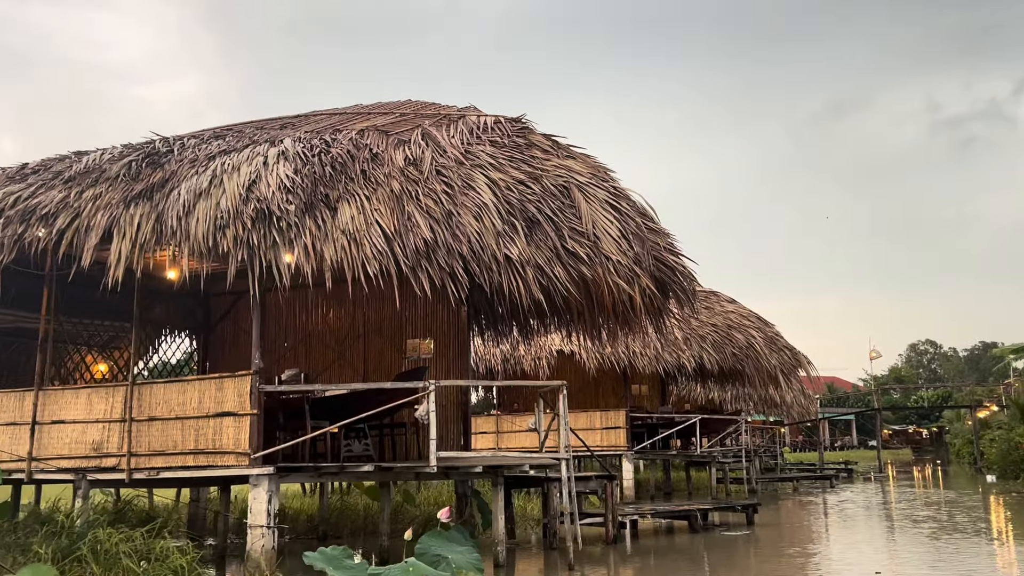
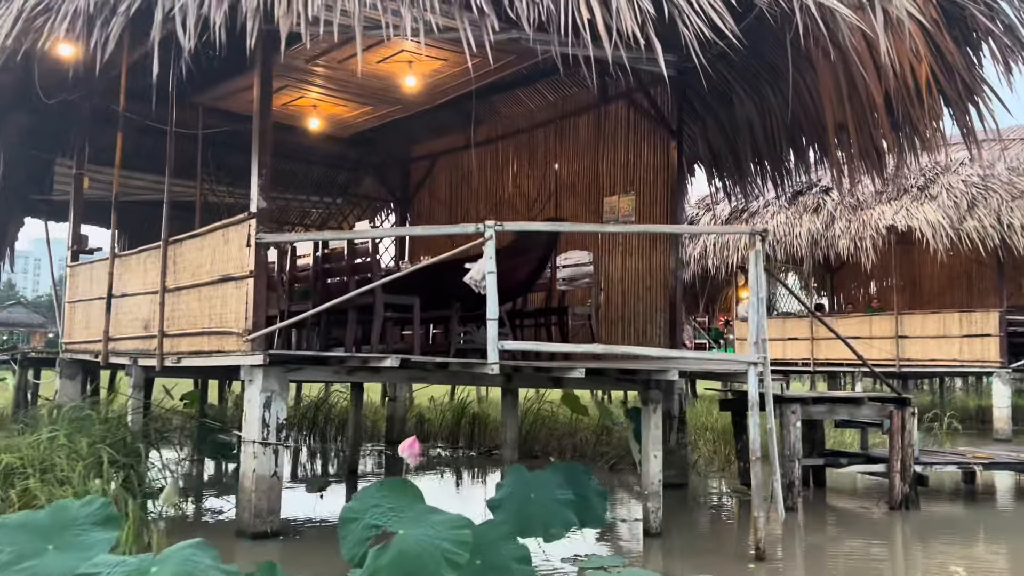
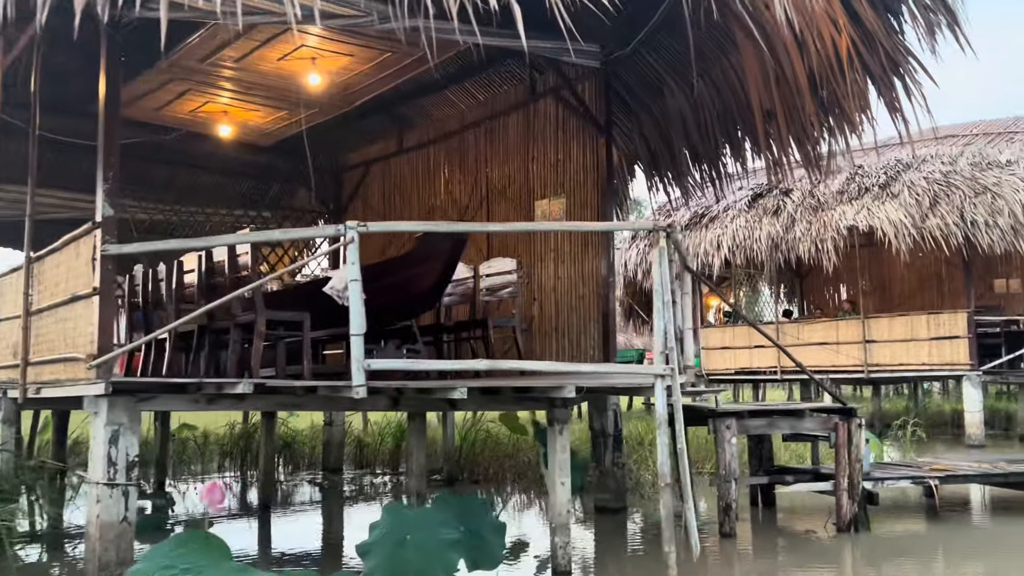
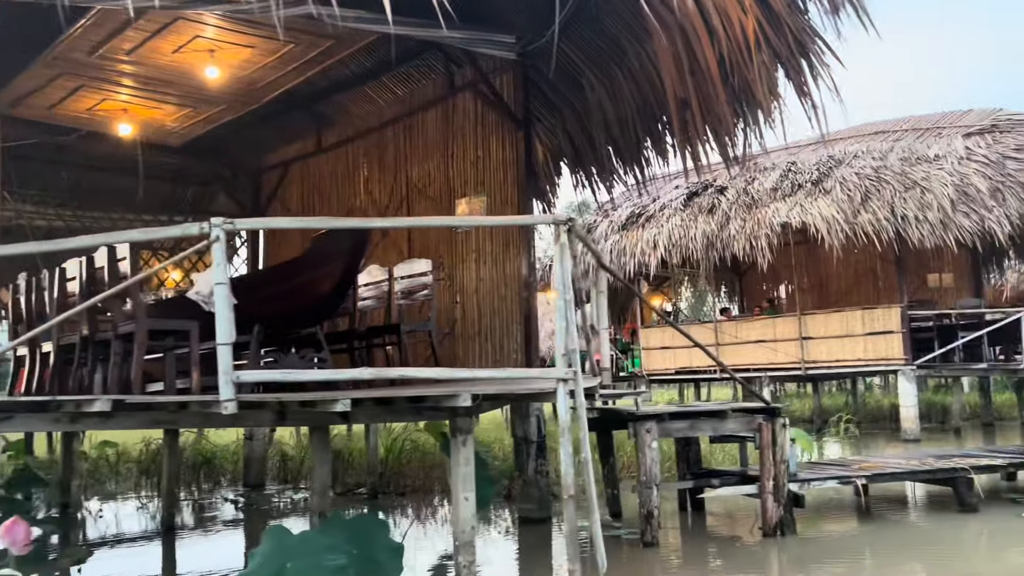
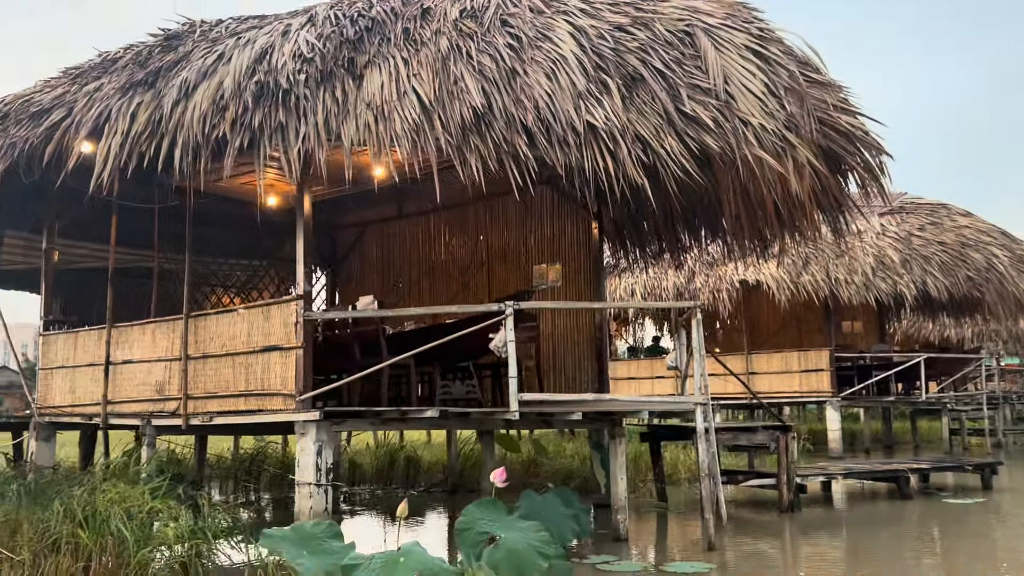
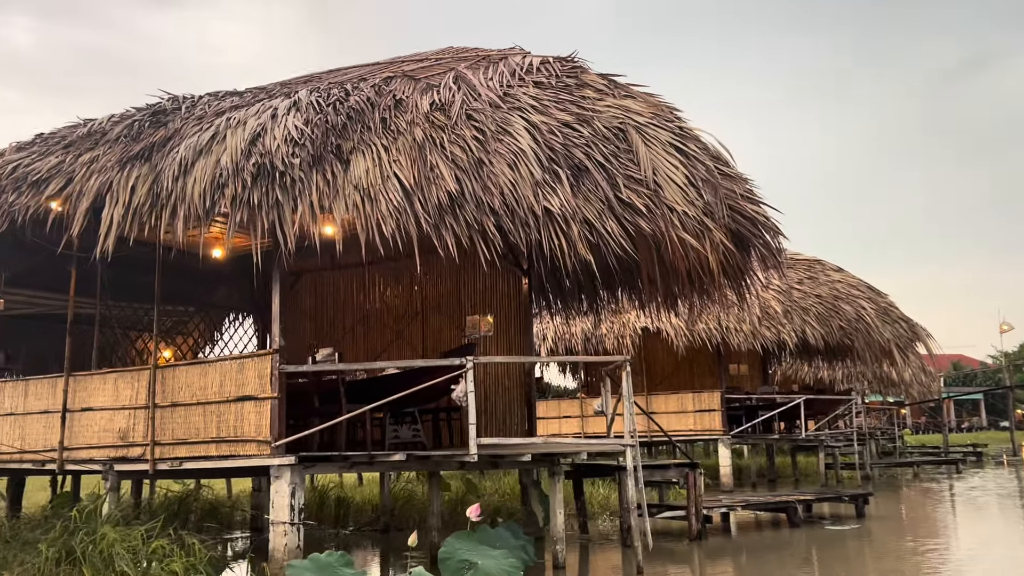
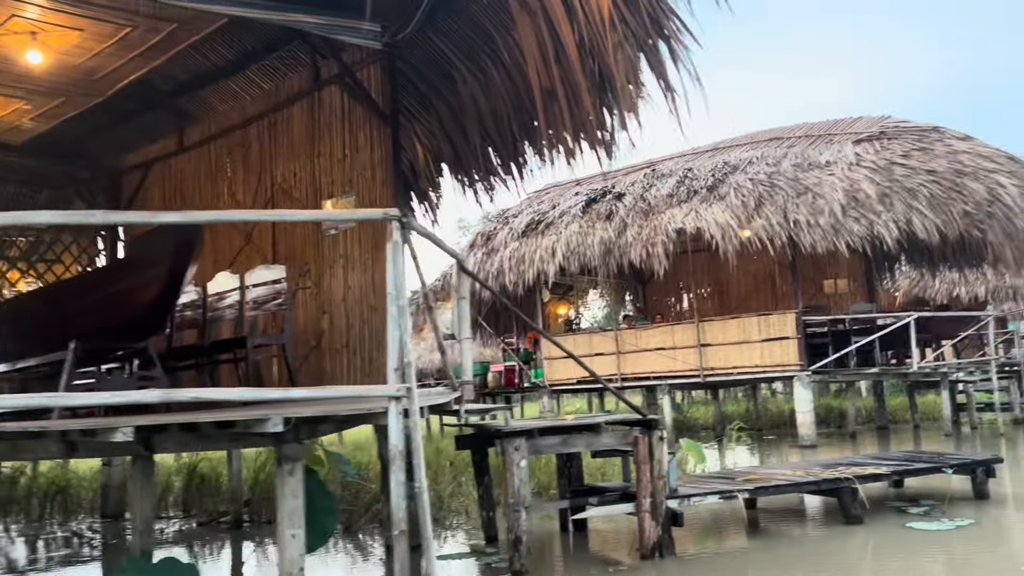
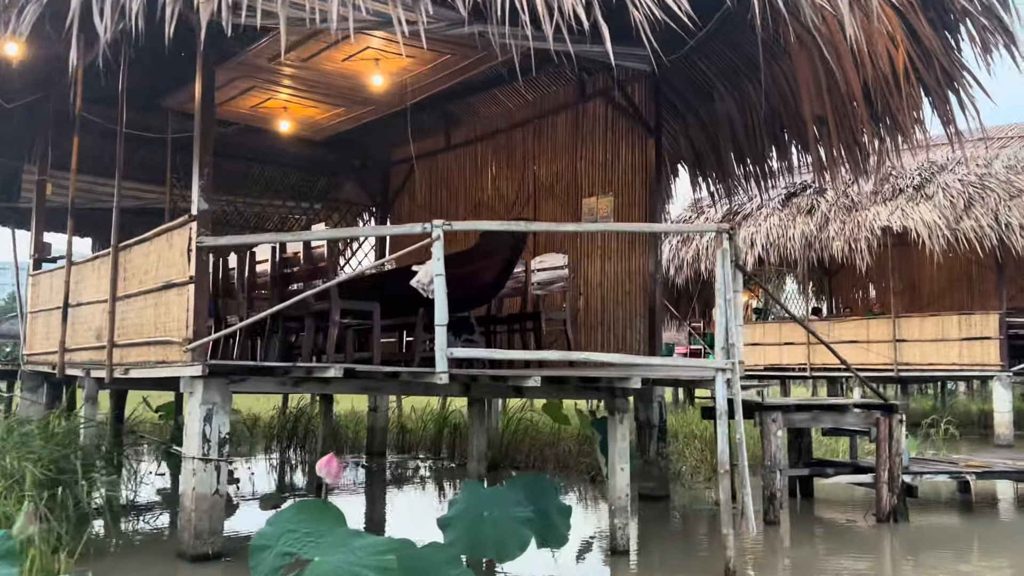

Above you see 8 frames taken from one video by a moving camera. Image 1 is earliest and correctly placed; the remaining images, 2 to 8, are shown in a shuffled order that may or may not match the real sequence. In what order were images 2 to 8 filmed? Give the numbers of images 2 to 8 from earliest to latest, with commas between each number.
6, 5, 2, 8, 3, 4, 7
